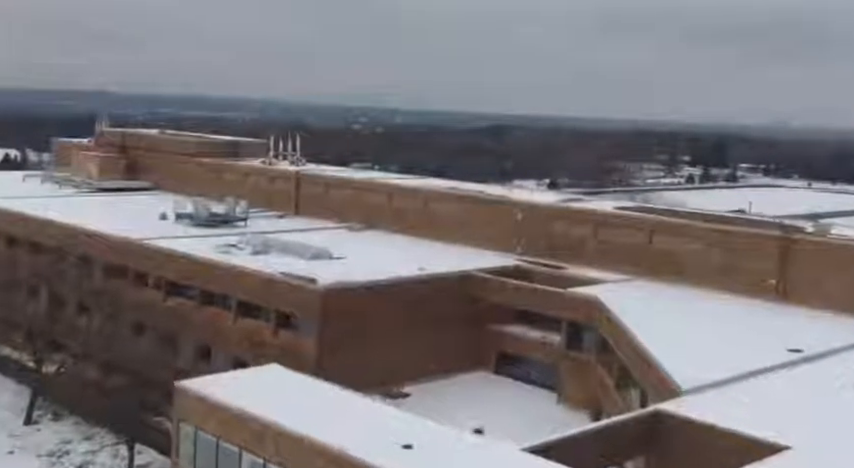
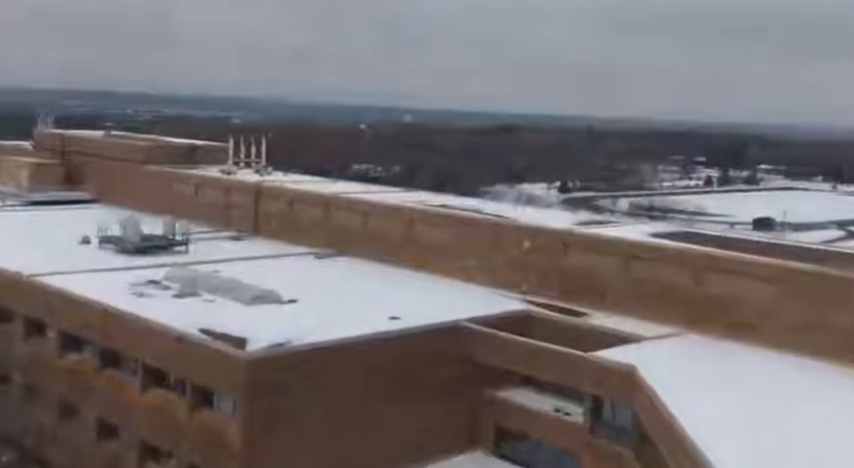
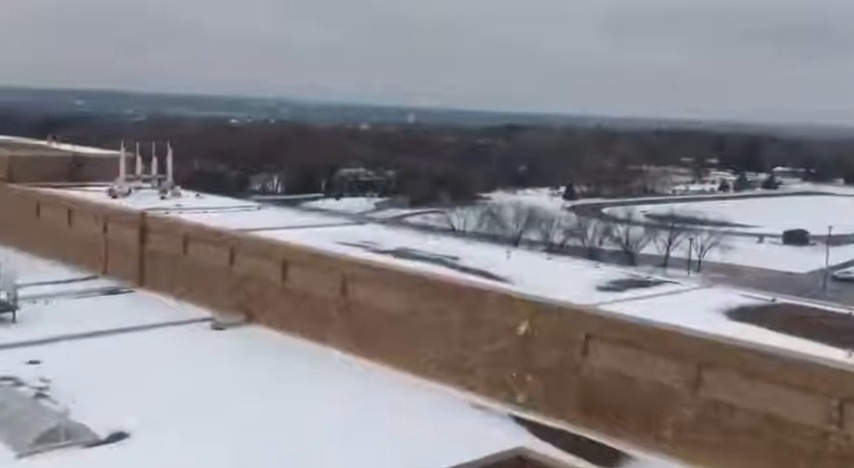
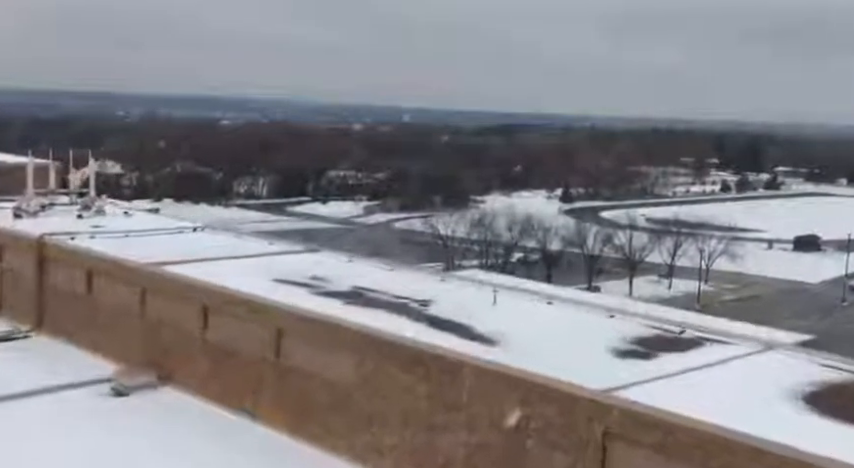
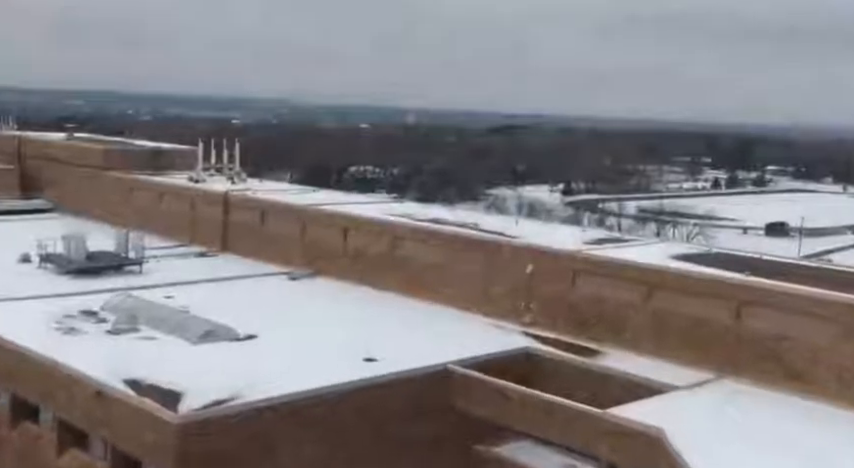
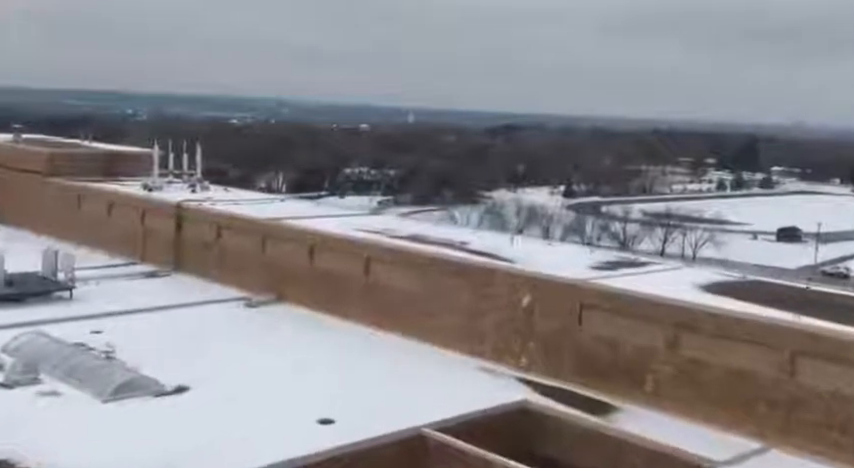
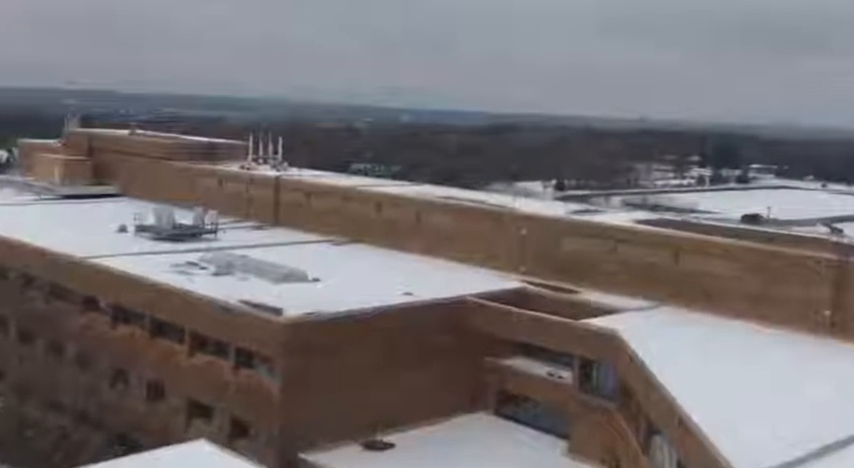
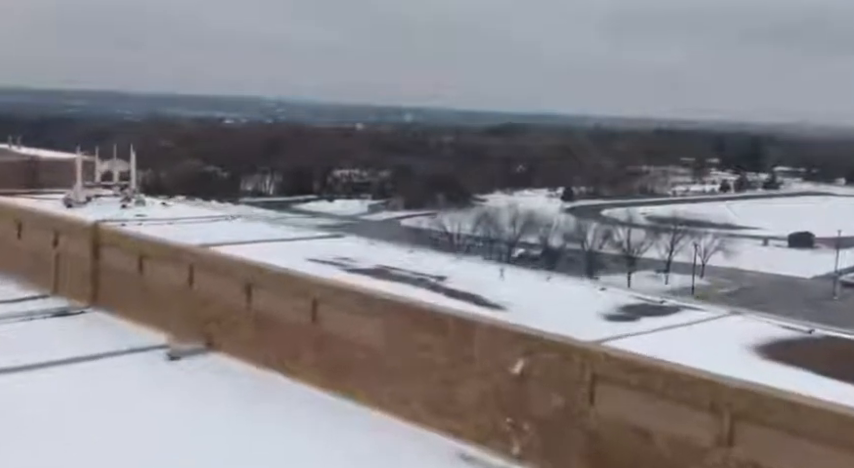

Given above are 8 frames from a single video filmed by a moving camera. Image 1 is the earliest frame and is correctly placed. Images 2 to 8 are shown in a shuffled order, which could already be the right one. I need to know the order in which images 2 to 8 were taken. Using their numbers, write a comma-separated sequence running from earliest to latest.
7, 2, 5, 6, 3, 8, 4
